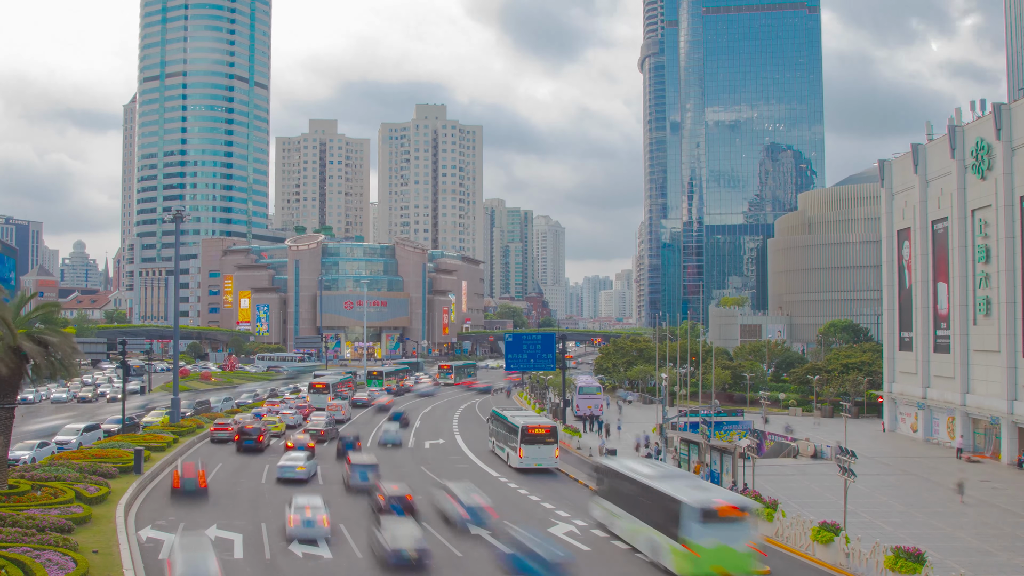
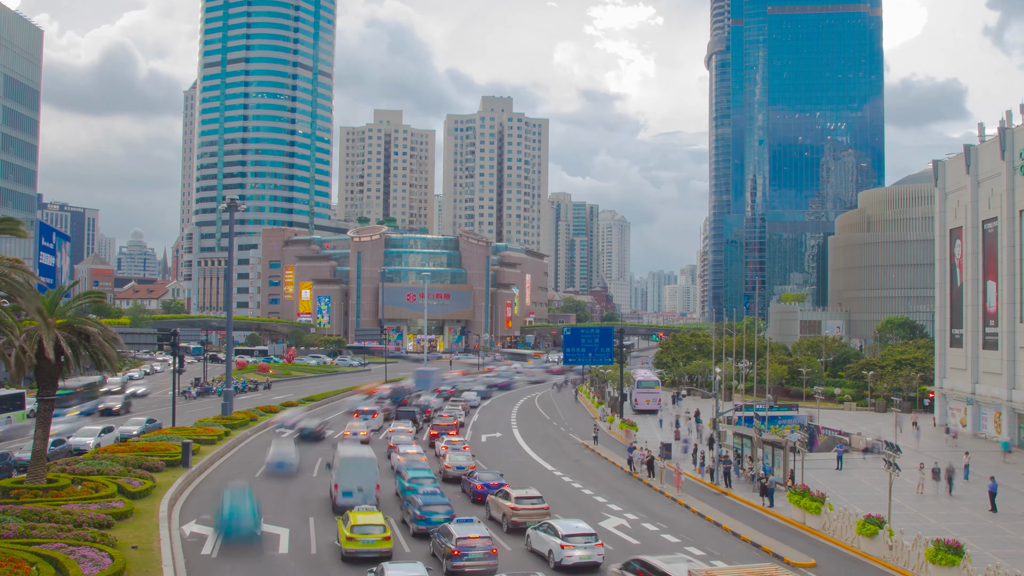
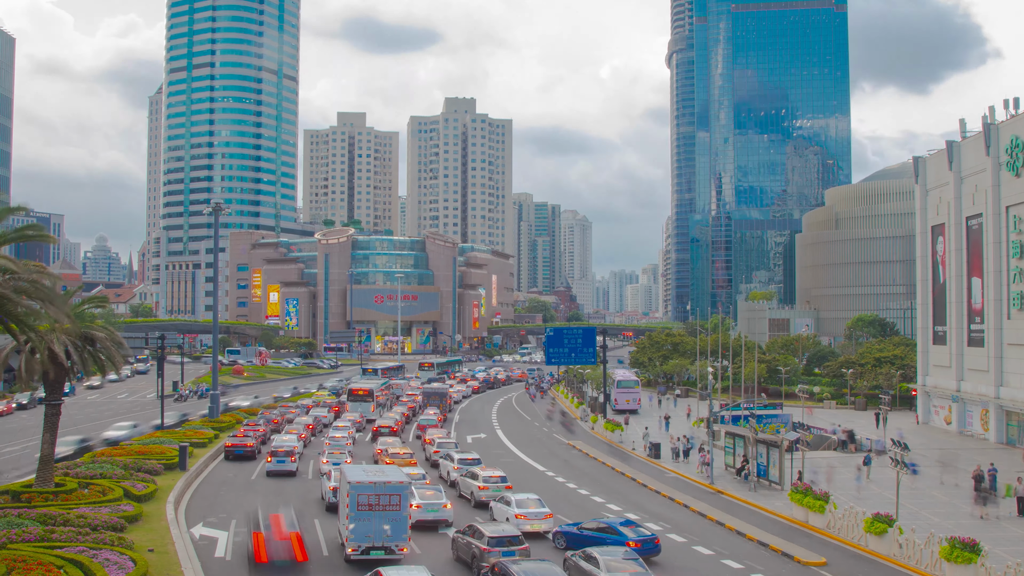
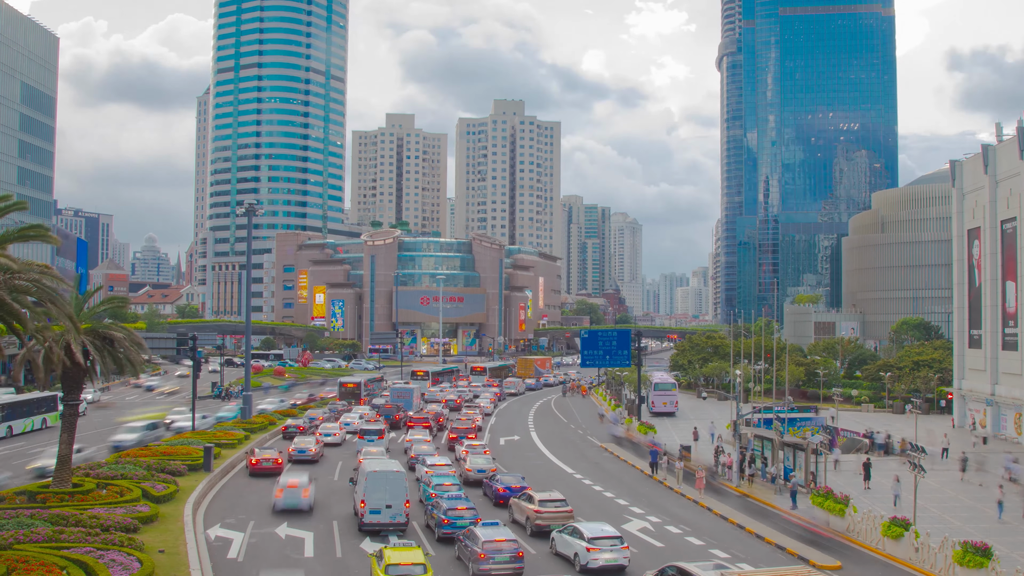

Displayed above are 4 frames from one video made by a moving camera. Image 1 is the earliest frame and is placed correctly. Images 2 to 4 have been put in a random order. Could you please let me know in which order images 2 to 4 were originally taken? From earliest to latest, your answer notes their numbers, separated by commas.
3, 4, 2
